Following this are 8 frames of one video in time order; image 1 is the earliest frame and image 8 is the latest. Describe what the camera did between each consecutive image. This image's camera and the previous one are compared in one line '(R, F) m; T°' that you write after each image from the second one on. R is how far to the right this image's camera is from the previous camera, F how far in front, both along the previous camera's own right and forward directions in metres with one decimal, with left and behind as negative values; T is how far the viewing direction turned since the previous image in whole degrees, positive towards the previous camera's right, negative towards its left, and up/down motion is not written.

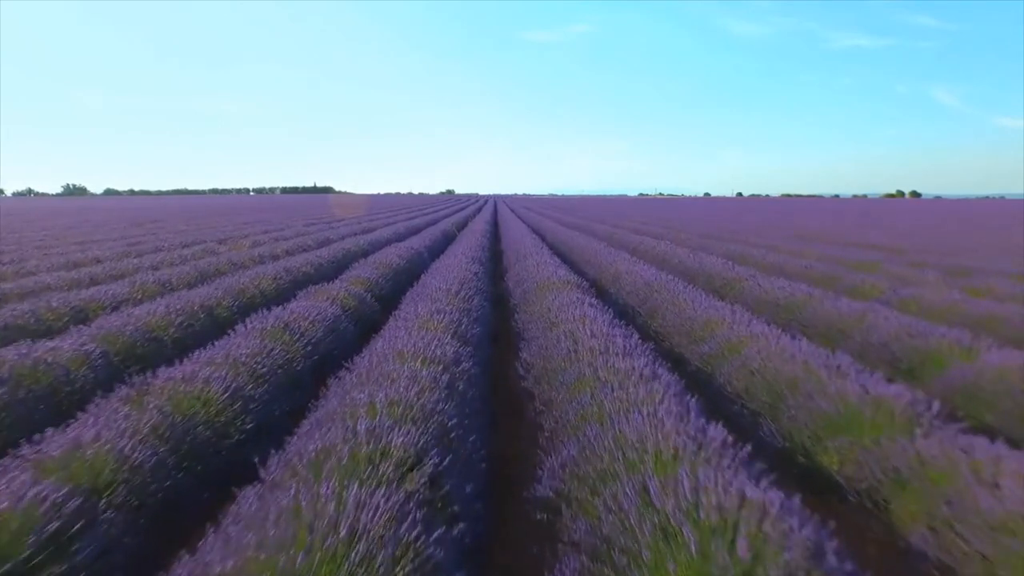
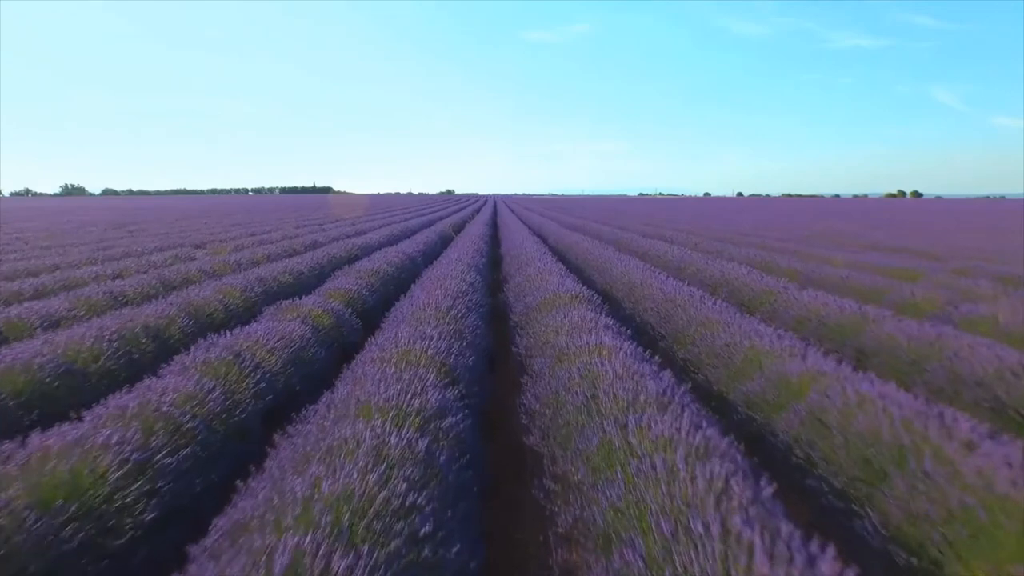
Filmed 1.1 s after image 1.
(0.0, +1.2) m; 0°
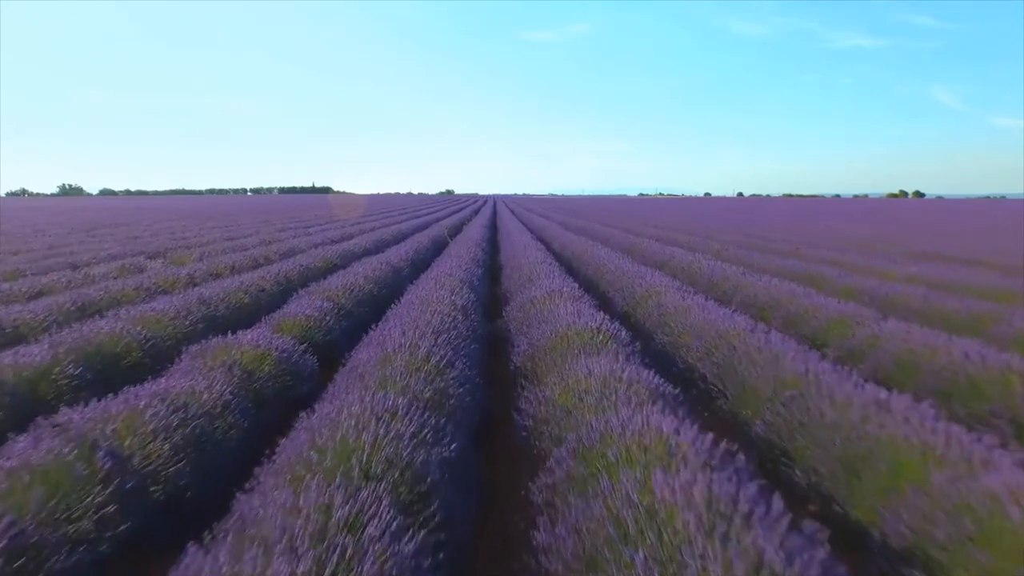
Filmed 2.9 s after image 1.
(0.0, +1.9) m; 0°
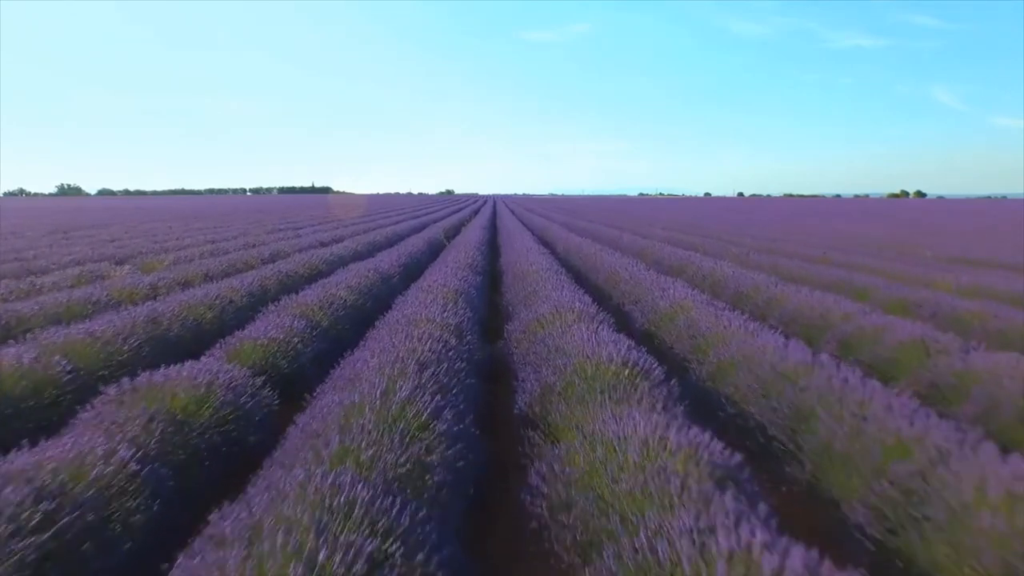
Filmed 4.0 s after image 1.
(0.0, +1.2) m; 0°
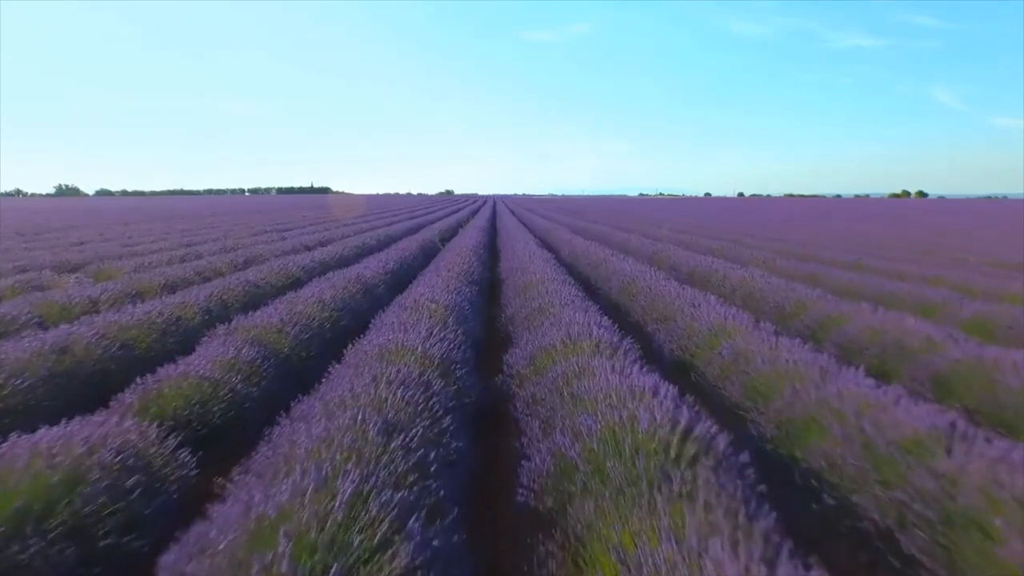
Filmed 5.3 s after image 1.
(0.0, +1.4) m; 0°
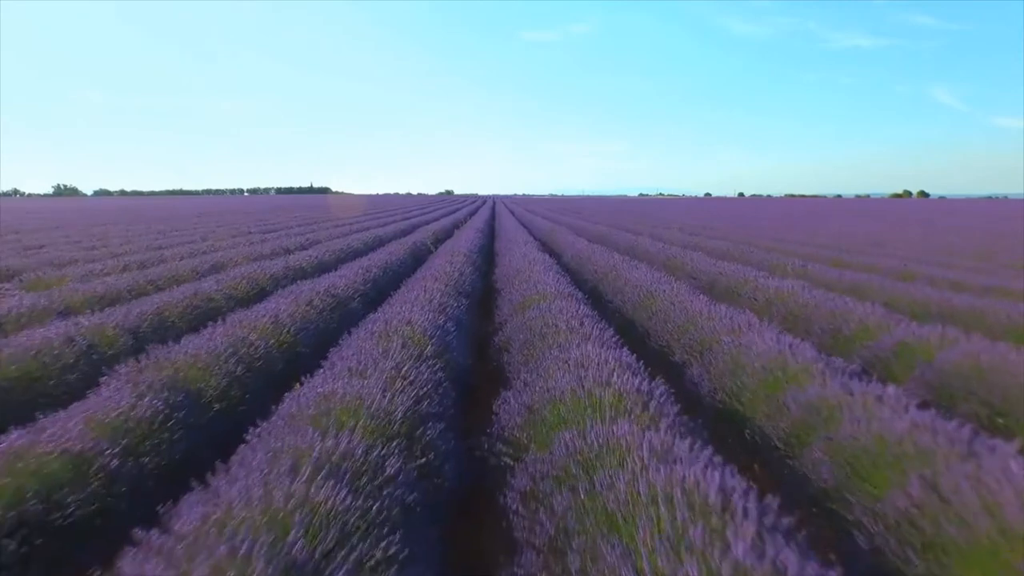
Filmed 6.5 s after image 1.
(0.0, +1.5) m; 0°
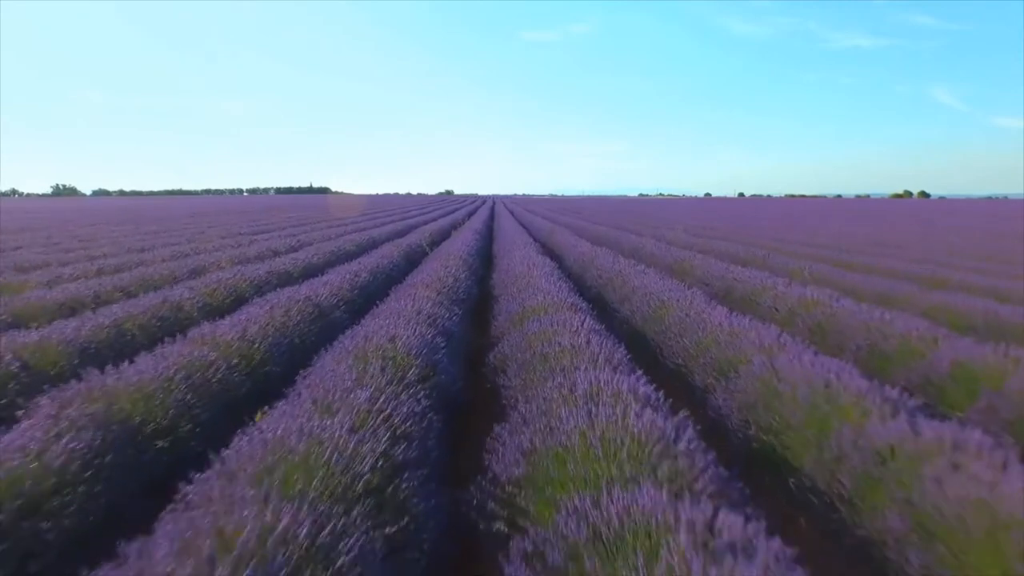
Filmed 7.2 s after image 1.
(0.0, +0.8) m; 0°
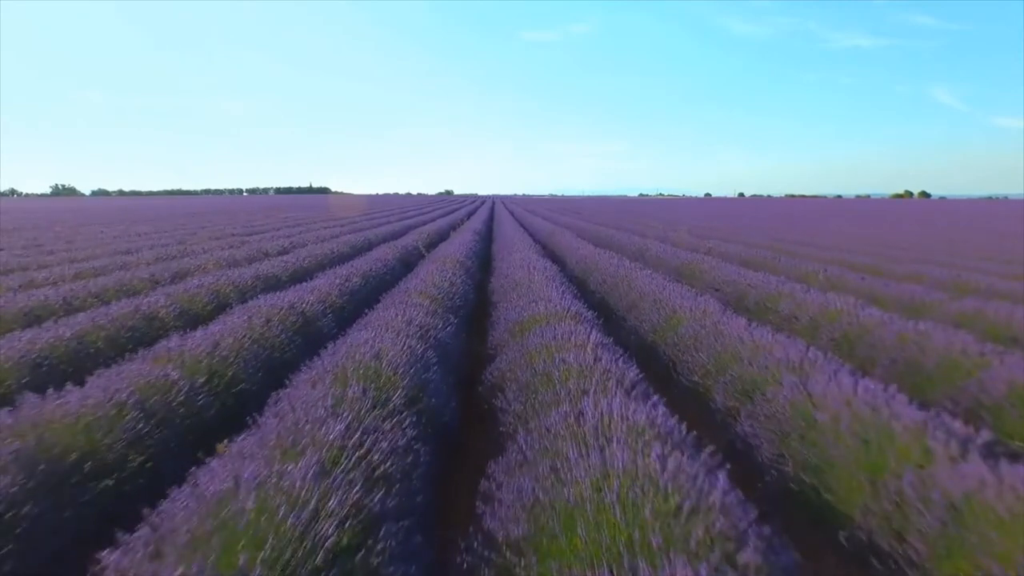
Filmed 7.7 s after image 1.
(0.0, +0.6) m; 0°
